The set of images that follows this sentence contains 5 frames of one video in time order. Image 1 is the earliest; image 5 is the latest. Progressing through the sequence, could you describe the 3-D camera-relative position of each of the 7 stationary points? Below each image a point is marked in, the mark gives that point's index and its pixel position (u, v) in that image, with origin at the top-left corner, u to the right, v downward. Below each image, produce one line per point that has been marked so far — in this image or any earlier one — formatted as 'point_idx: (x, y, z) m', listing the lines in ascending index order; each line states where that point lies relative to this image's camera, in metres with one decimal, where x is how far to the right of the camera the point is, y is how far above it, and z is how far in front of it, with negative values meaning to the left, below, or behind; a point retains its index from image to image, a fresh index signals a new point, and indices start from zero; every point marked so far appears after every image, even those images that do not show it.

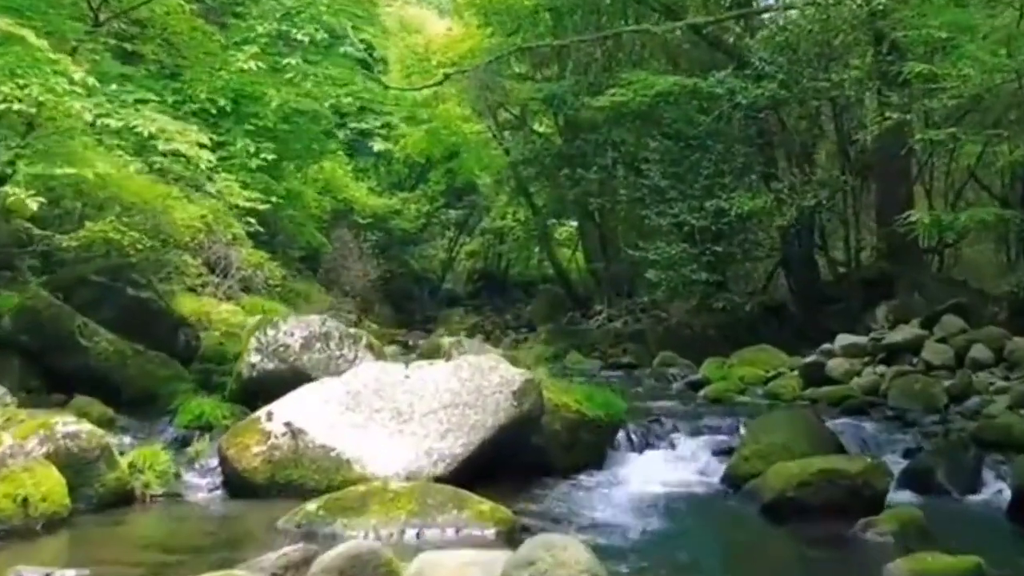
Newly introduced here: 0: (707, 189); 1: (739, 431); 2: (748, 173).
0: (+4.6, +2.3, +16.5) m
1: (+3.1, -2.0, +9.4) m
2: (+5.6, +2.7, +16.4) m
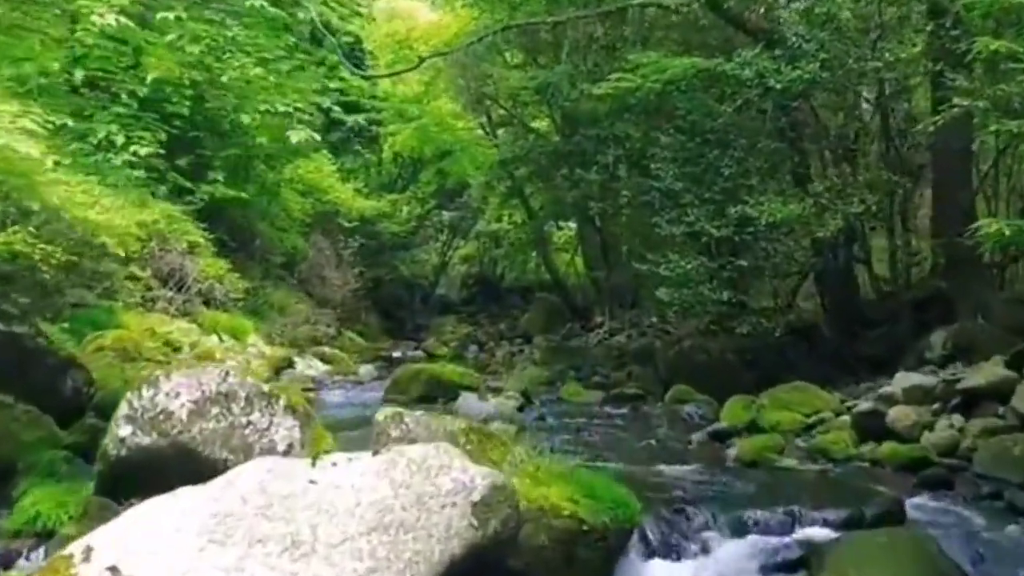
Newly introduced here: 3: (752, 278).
0: (+4.3, +1.9, +14.0) m
1: (+2.8, -2.4, +6.9) m
2: (+5.3, +2.3, +13.9) m
3: (+4.8, +0.2, +14.0) m
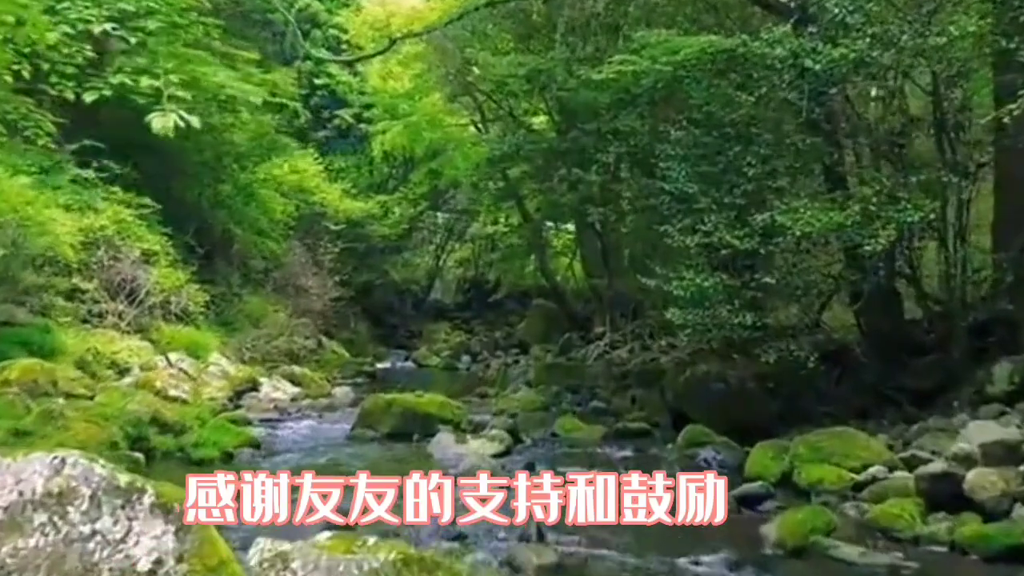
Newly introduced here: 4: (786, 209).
0: (+4.1, +1.6, +11.8) m
1: (+2.5, -2.7, +4.7) m
2: (+5.0, +1.9, +11.8) m
3: (+4.6, -0.2, +11.9) m
4: (+4.5, +1.3, +11.3) m
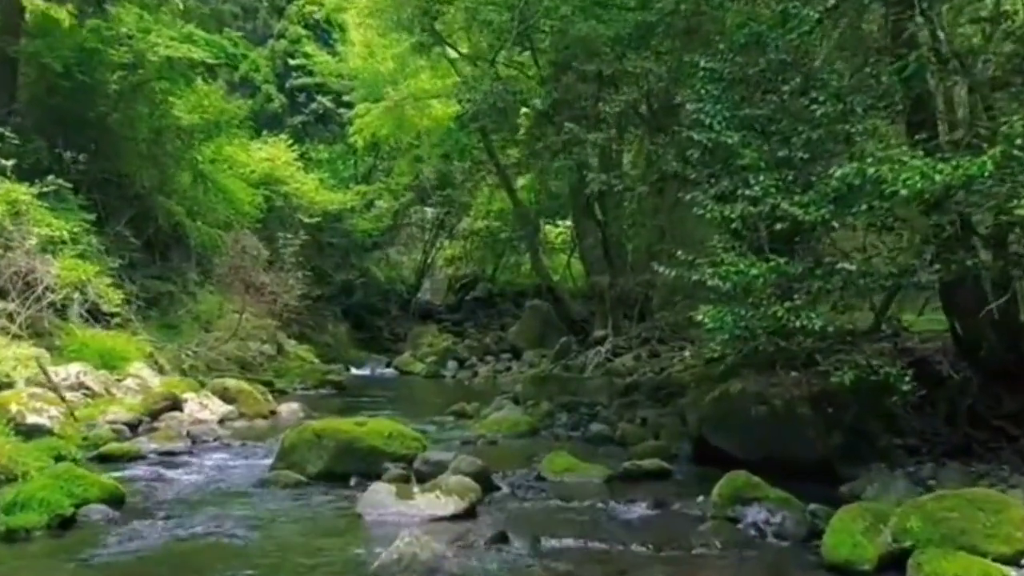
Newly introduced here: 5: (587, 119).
0: (+3.7, +1.7, +8.4) m
1: (+2.1, -2.6, +1.3) m
2: (+4.6, +2.0, +8.3) m
3: (+4.2, -0.1, +8.5) m
4: (+4.1, +1.4, +7.9) m
5: (+1.4, +3.1, +12.8) m
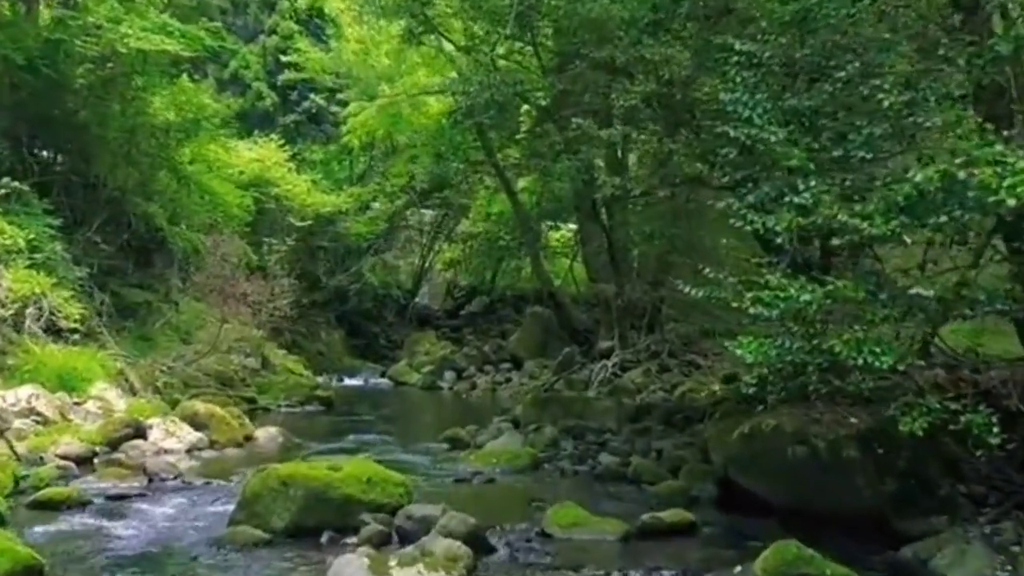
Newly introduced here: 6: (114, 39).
0: (+3.7, +1.4, +7.0) m
1: (+2.1, -2.9, -0.1) m
2: (+4.6, +1.8, +6.9) m
3: (+4.2, -0.3, +7.0) m
4: (+4.1, +1.1, +6.4) m
5: (+1.4, +2.8, +11.4) m
6: (-10.1, +6.3, +17.8) m
